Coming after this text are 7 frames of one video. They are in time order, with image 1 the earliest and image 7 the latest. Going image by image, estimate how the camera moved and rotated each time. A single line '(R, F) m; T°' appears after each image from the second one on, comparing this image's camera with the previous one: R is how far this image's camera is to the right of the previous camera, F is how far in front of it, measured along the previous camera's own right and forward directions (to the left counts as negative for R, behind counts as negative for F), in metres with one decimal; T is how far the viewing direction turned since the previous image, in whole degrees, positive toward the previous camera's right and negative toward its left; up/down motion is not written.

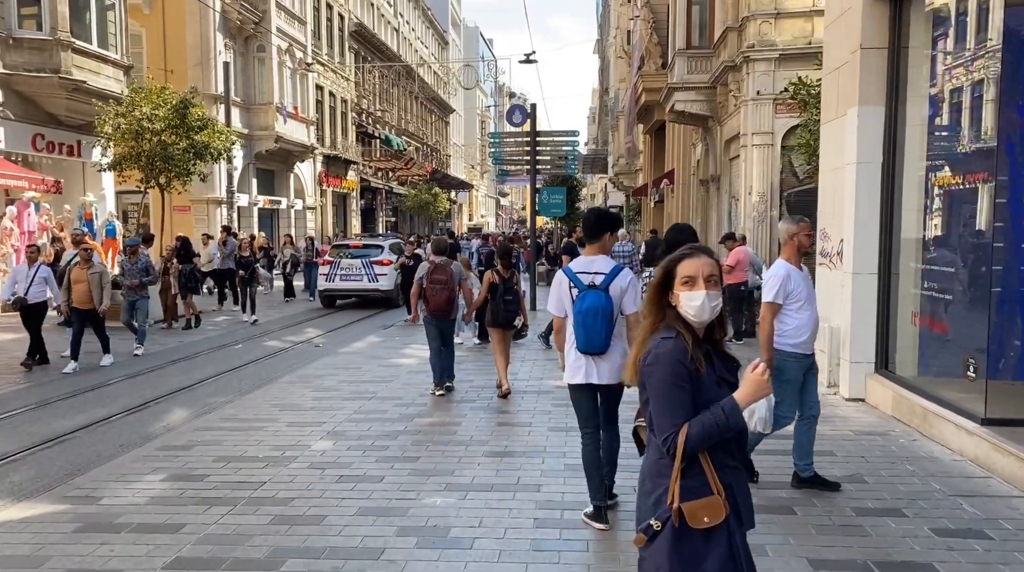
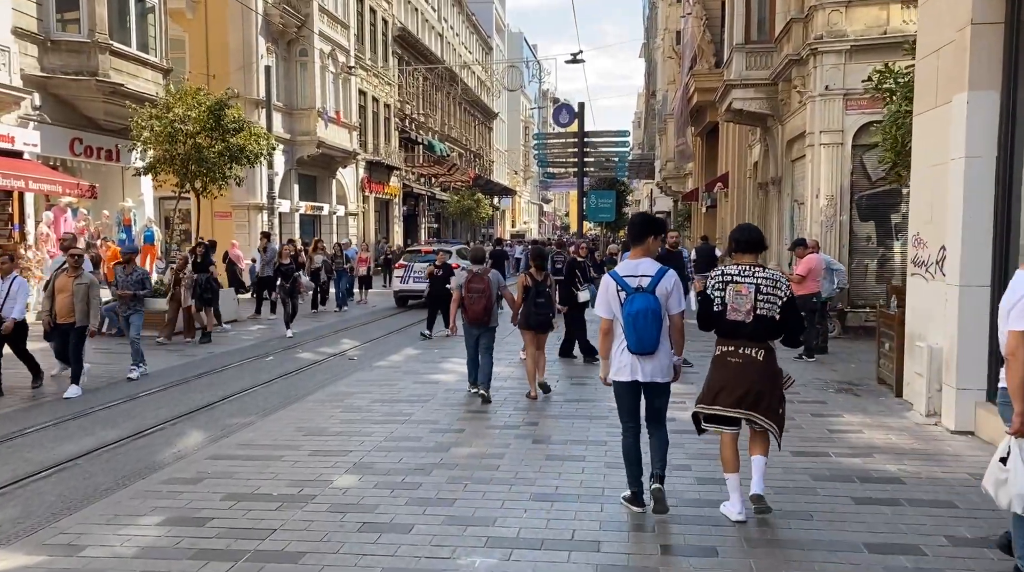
(-0.1, +1.0) m; -3°
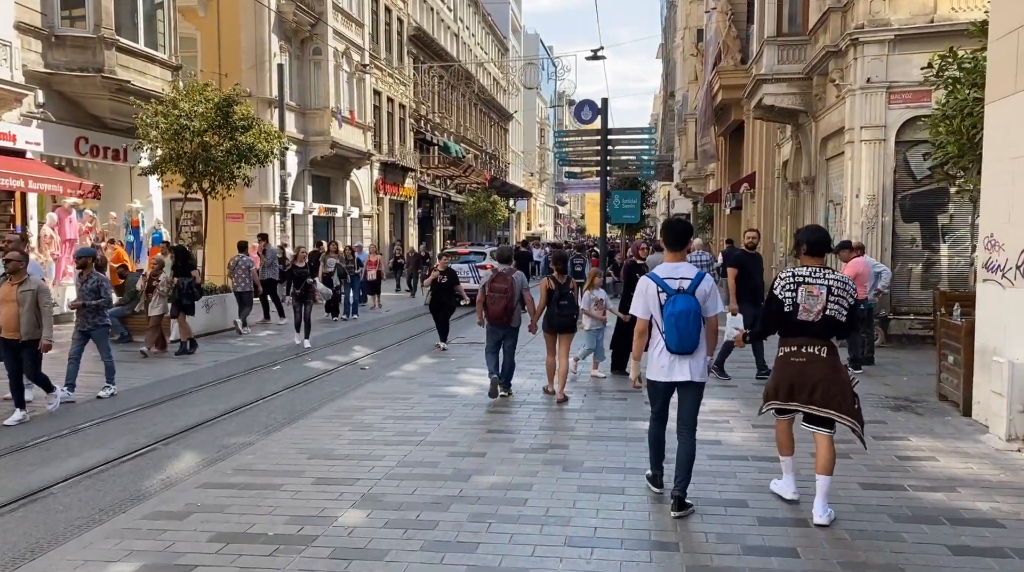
(-0.1, +0.9) m; -1°
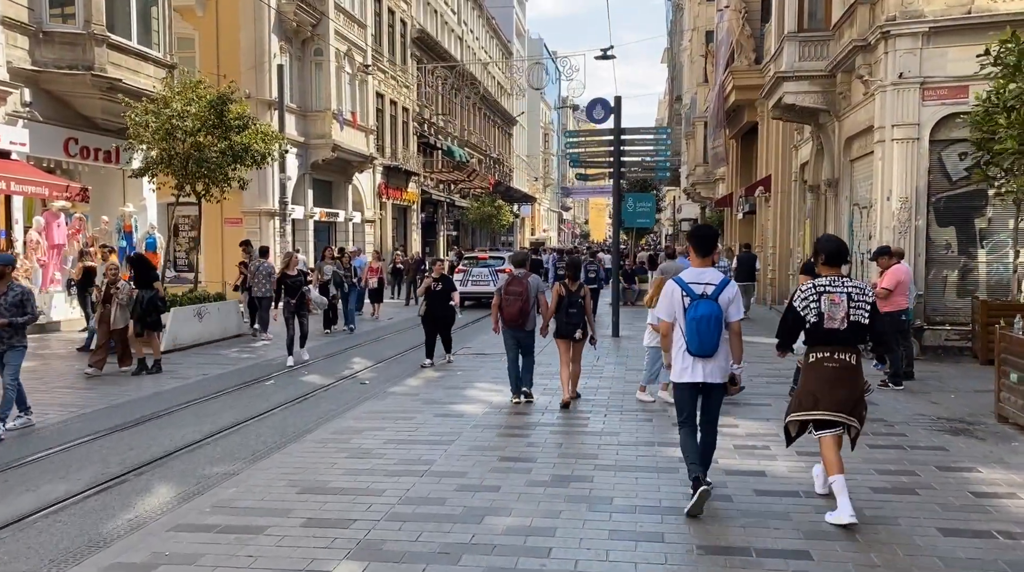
(-0.1, +0.9) m; 0°
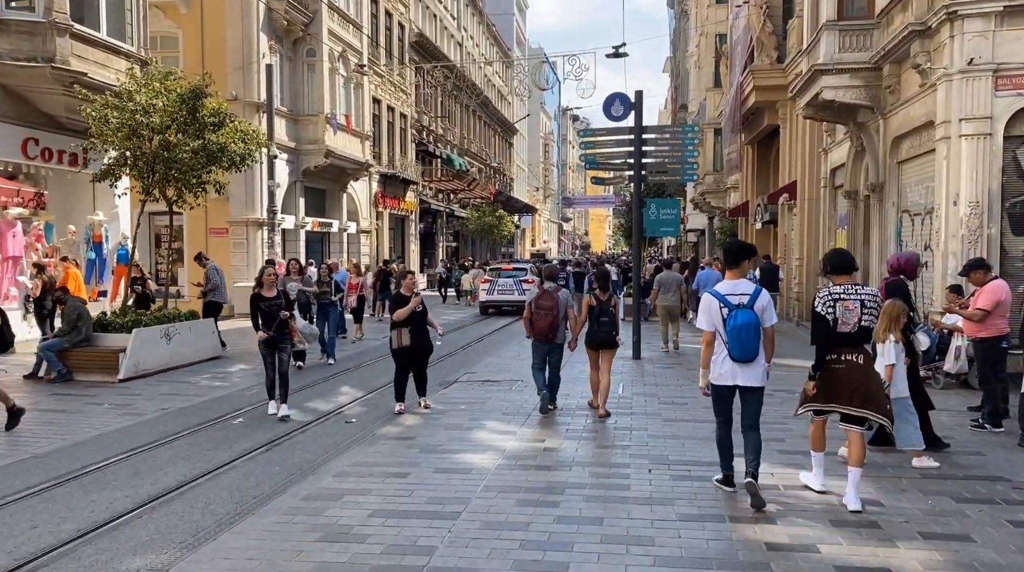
(-0.2, +1.9) m; 0°
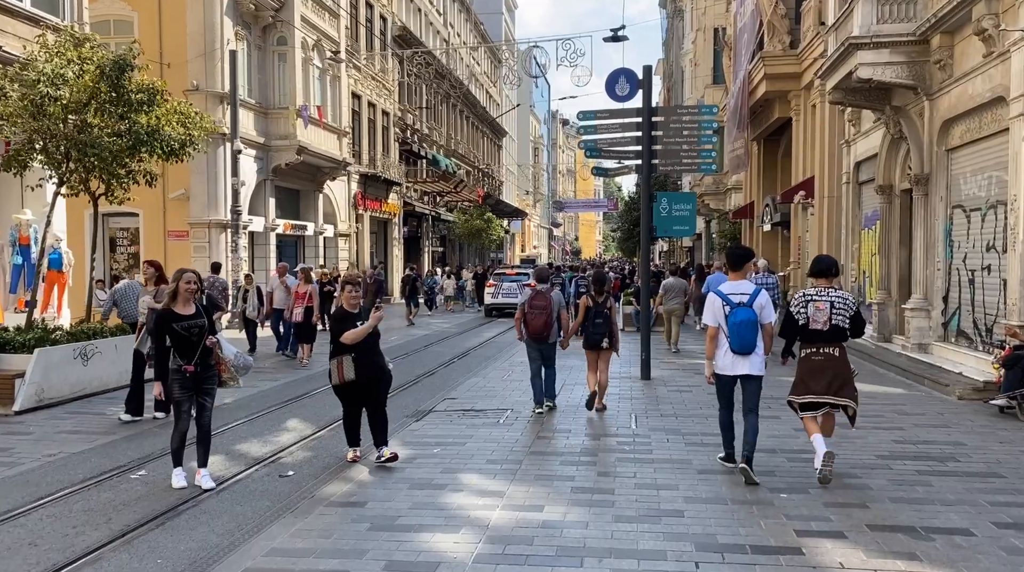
(0.0, +2.4) m; +1°
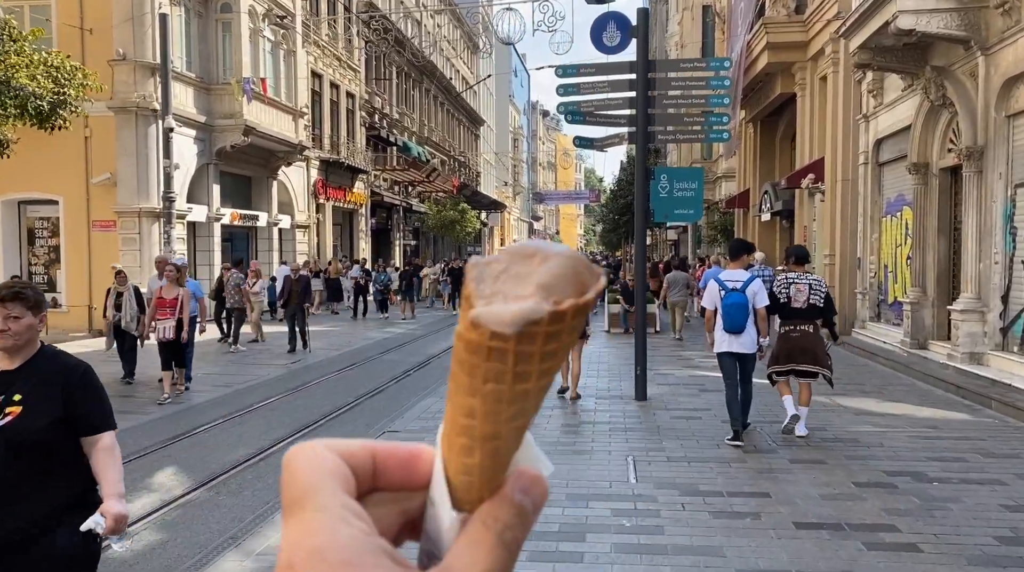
(+0.2, +2.7) m; +1°
